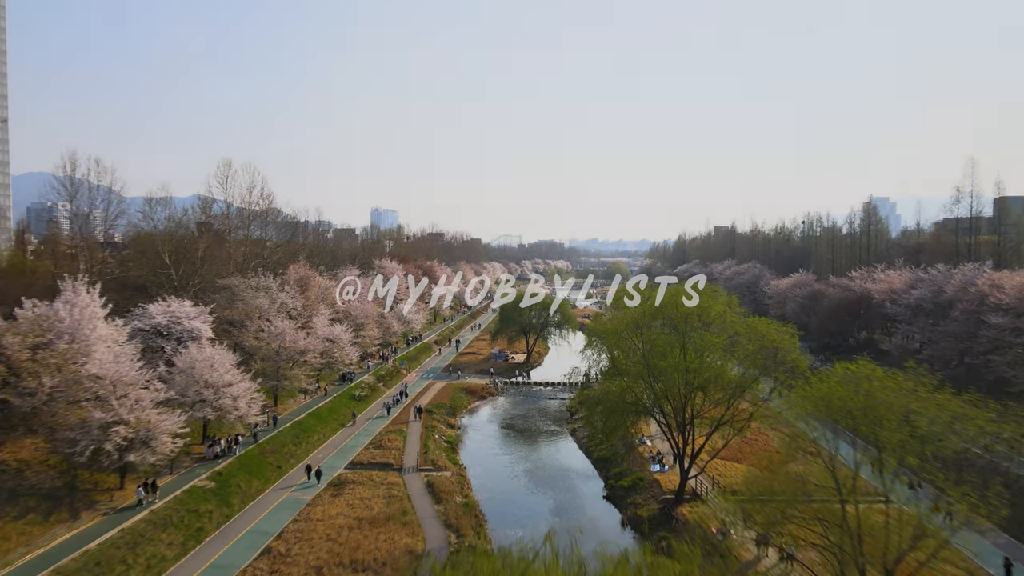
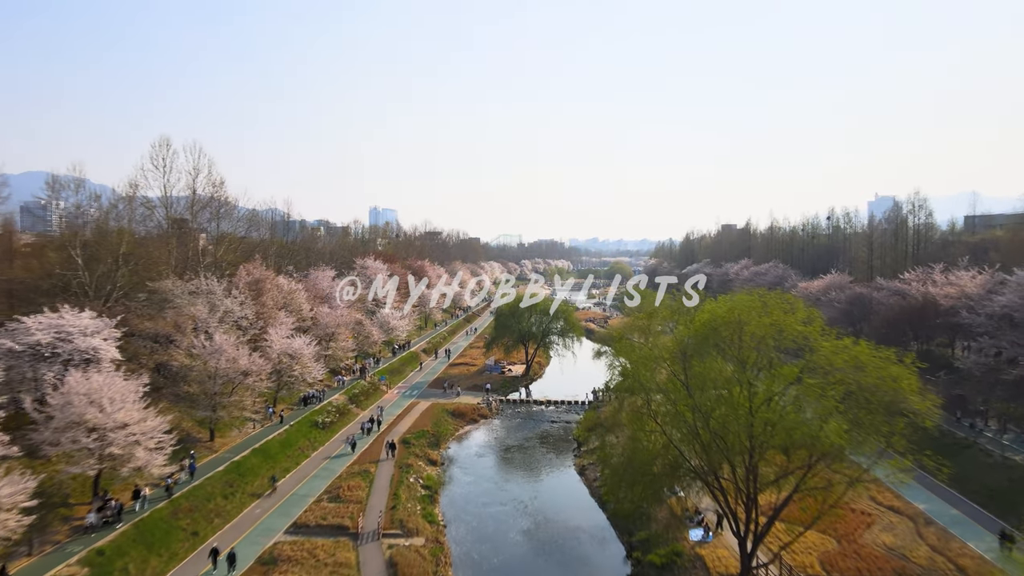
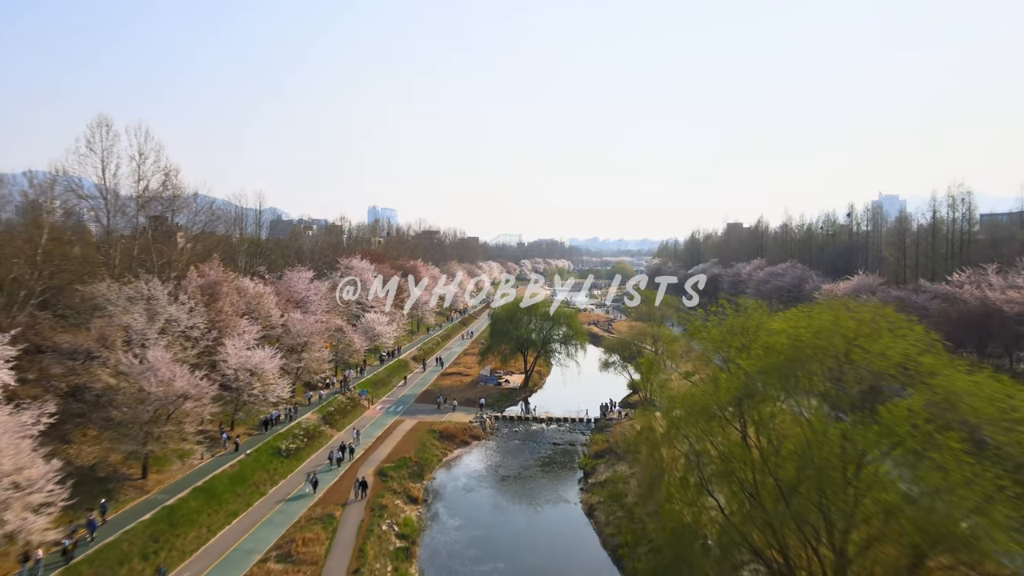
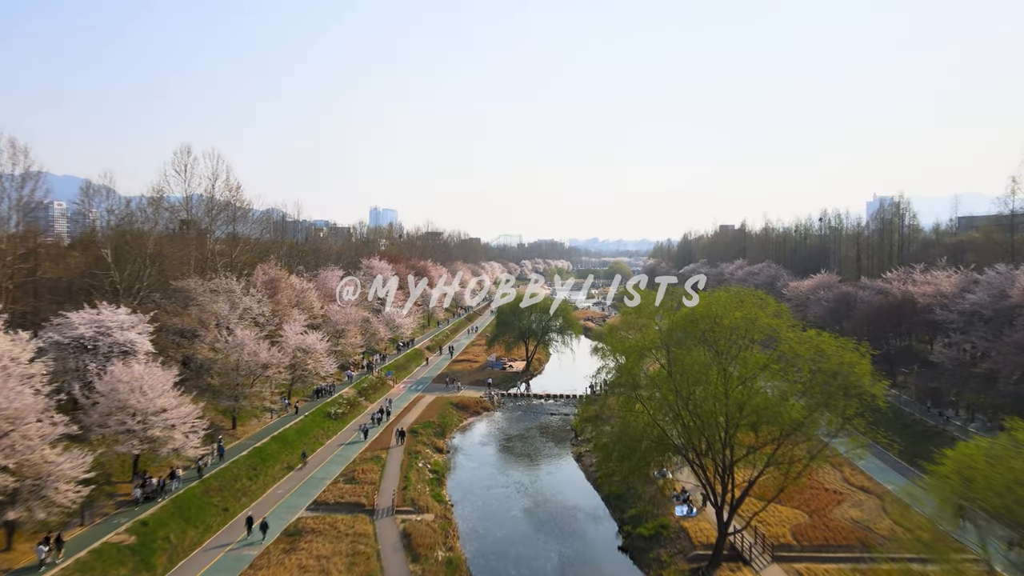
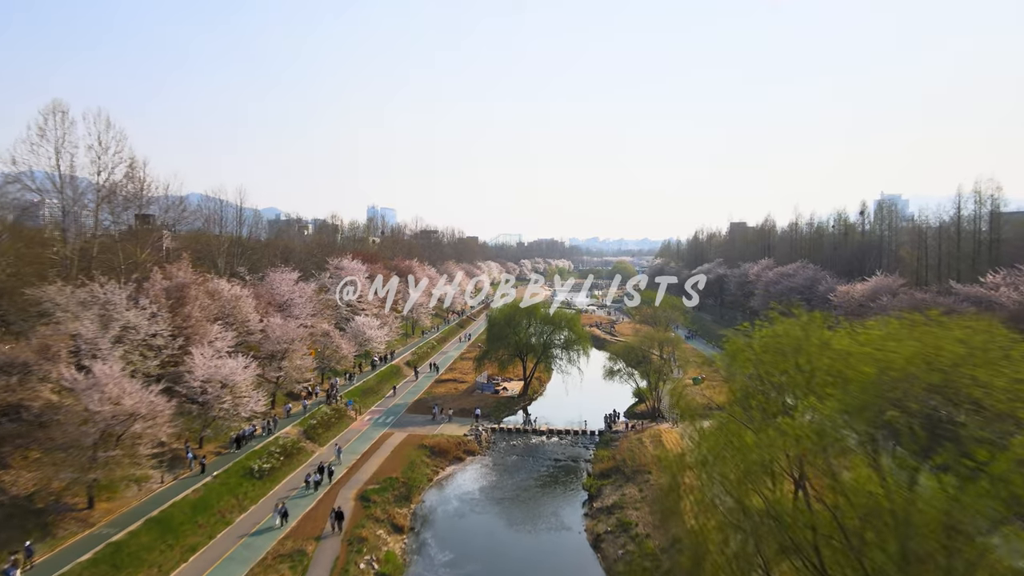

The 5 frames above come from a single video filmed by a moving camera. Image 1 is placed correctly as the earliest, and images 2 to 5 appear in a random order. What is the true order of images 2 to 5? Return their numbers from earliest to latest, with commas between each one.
4, 2, 3, 5
